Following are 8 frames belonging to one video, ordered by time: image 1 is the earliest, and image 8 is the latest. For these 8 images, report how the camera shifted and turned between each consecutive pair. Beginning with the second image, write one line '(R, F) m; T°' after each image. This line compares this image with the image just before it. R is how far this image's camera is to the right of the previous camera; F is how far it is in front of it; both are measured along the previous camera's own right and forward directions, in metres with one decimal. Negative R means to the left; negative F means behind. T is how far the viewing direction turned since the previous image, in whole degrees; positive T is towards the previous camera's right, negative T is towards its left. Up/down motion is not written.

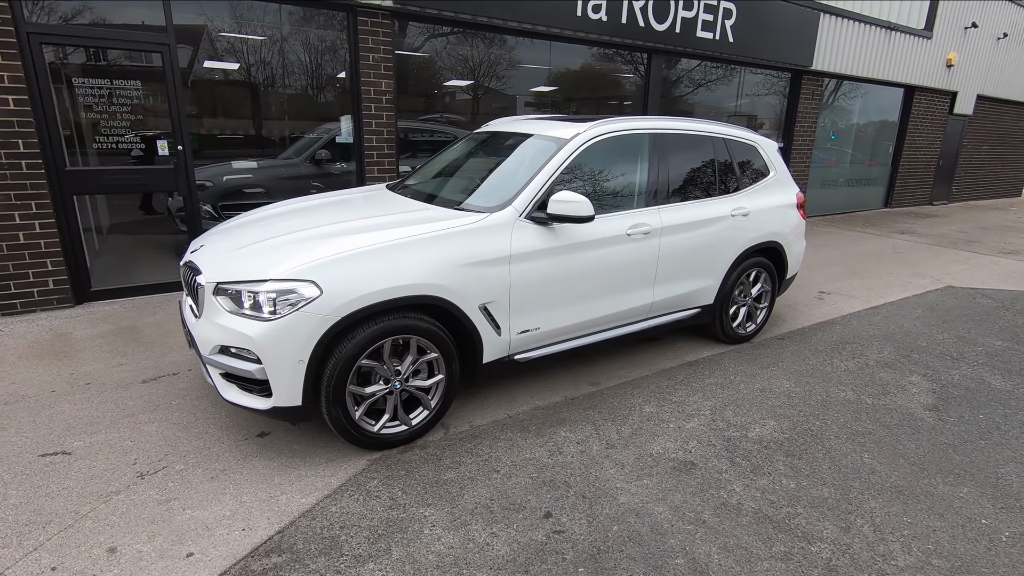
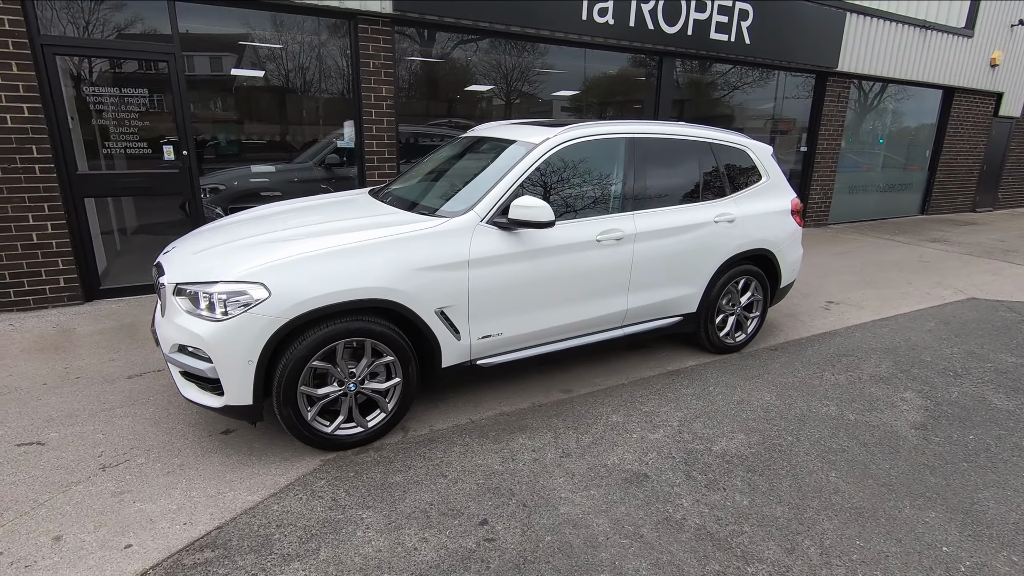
(+0.5, 0.0) m; -4°
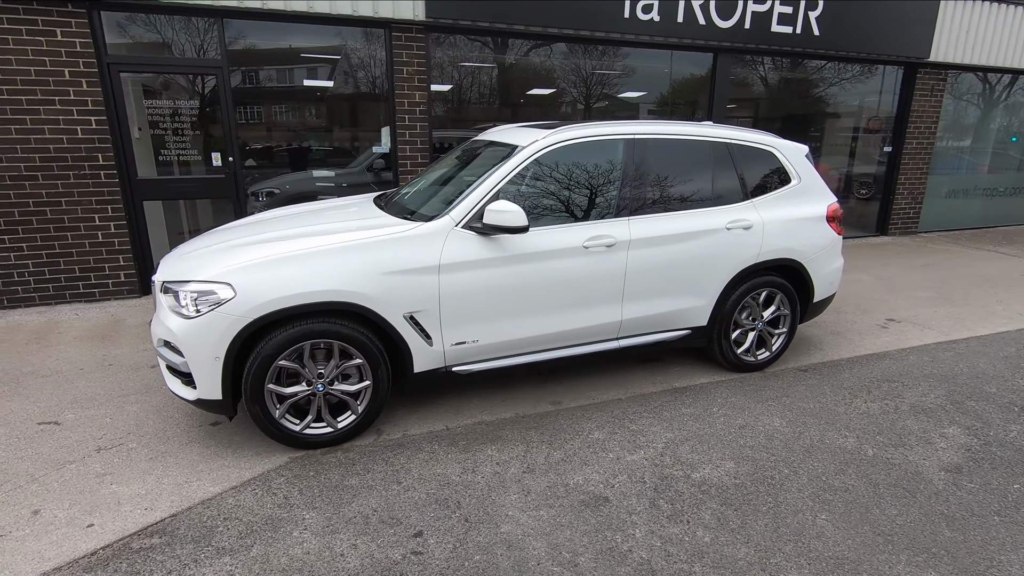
(+0.6, +0.1) m; -9°
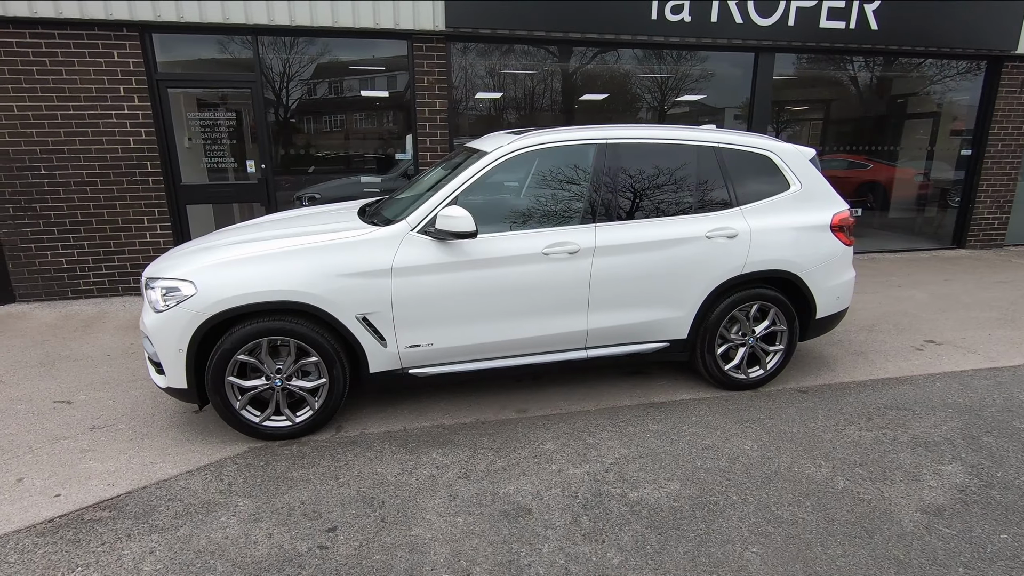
(+0.7, +0.1) m; -8°
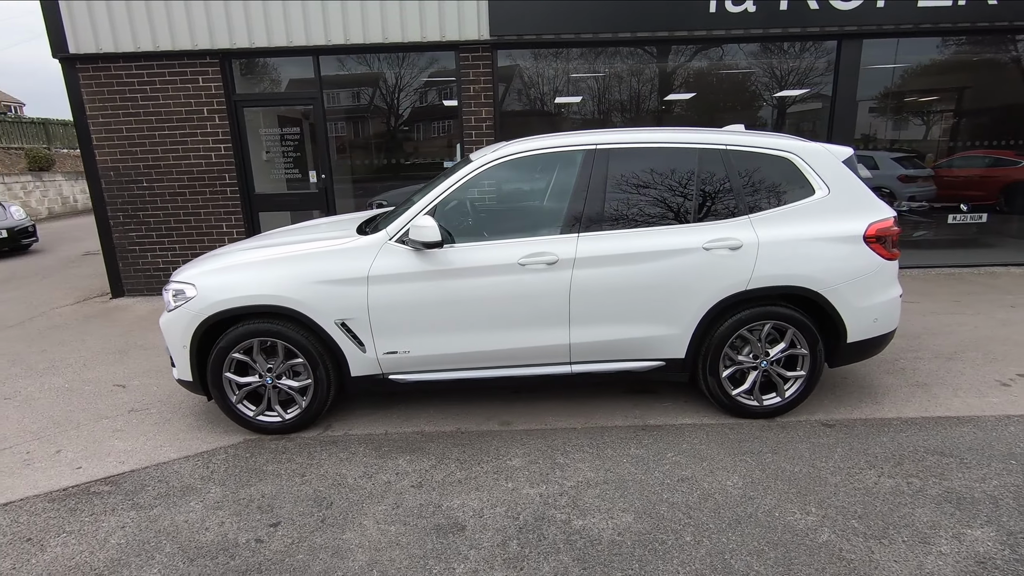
(+0.8, +0.1) m; -11°
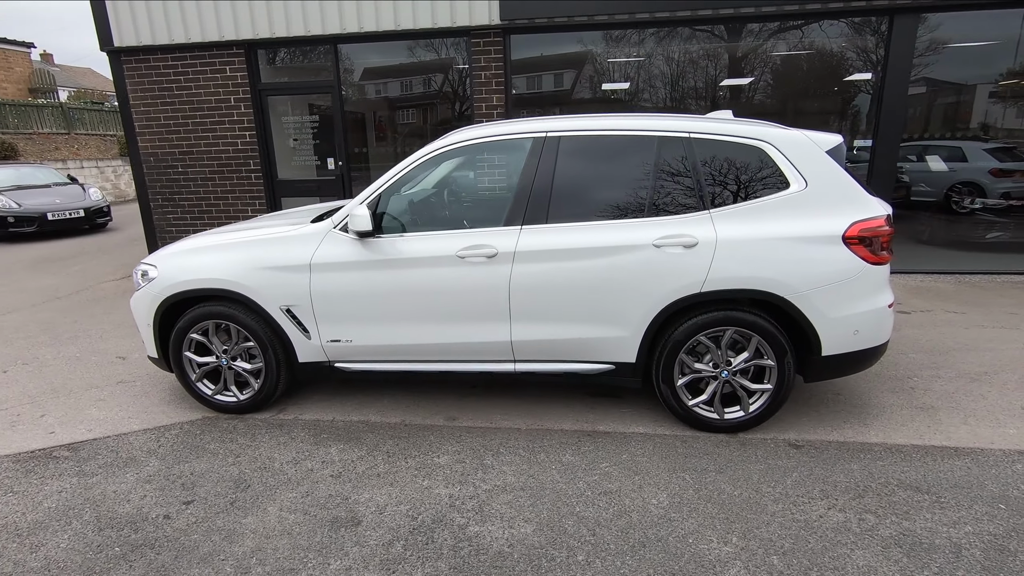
(+0.8, +0.2) m; -7°
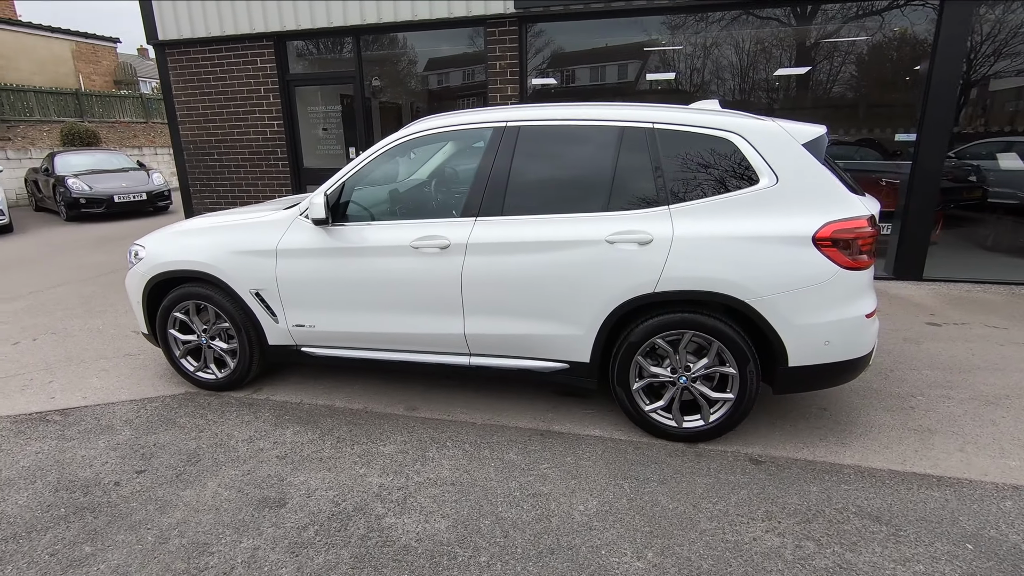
(+0.6, +0.1) m; -6°
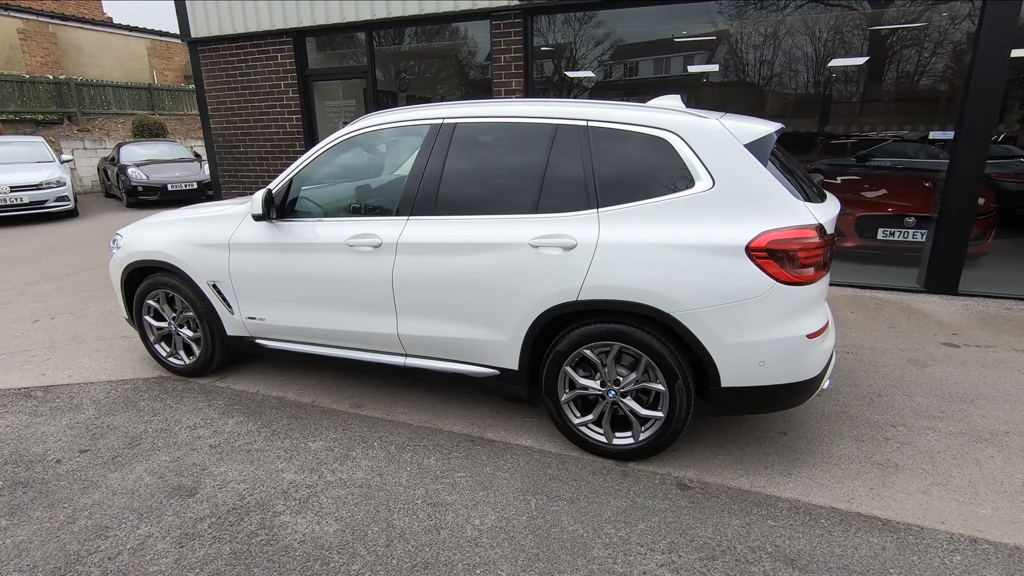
(+0.7, +0.1) m; -6°
